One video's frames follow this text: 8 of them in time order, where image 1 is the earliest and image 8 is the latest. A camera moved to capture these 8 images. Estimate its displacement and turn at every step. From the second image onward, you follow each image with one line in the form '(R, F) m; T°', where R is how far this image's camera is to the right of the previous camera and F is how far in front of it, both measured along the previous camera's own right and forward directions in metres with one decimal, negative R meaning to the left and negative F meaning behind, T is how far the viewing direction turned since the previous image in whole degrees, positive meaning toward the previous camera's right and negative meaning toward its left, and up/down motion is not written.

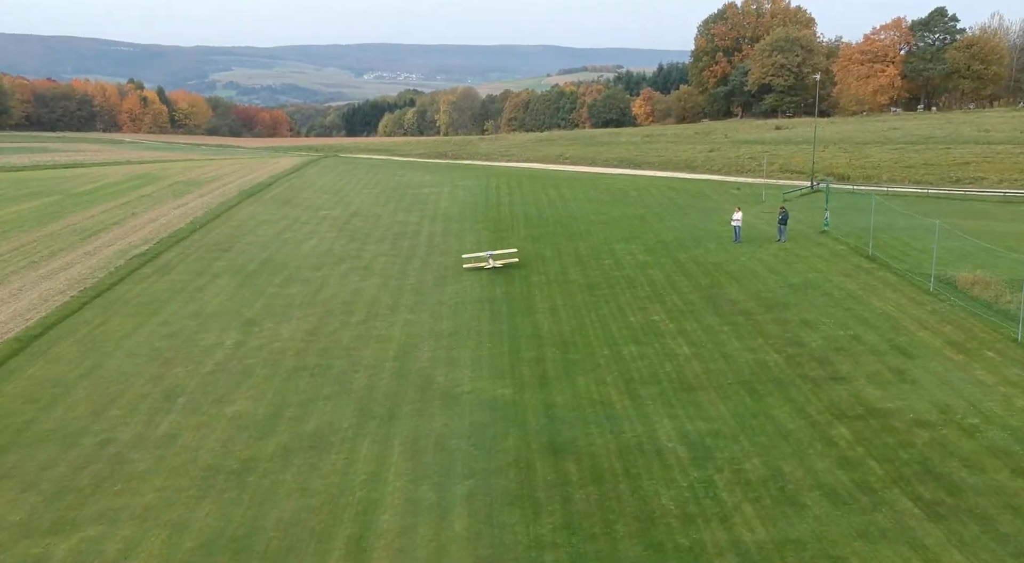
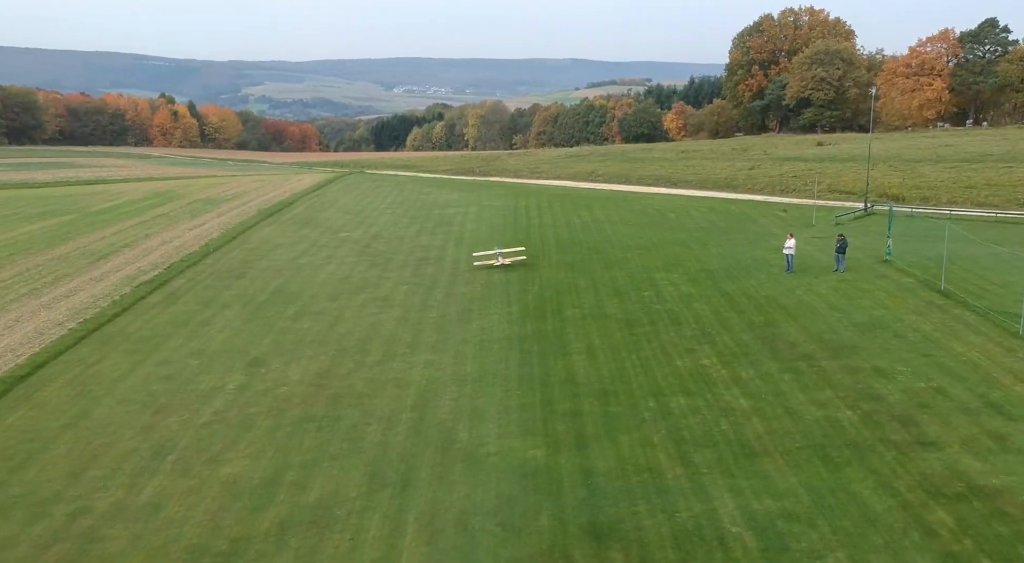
(-0.1, +1.6) m; -2°
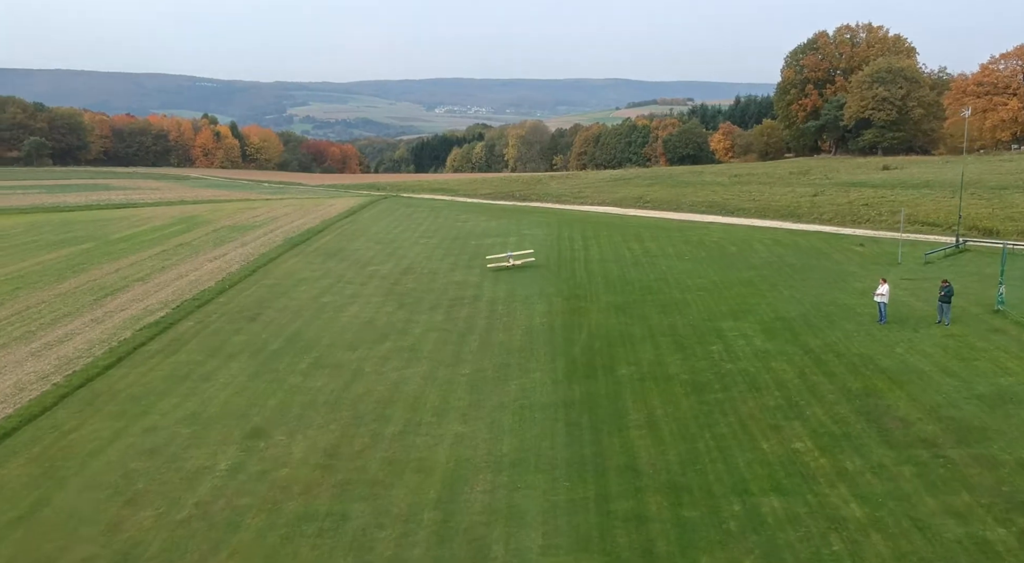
(-0.2, +2.4) m; -3°
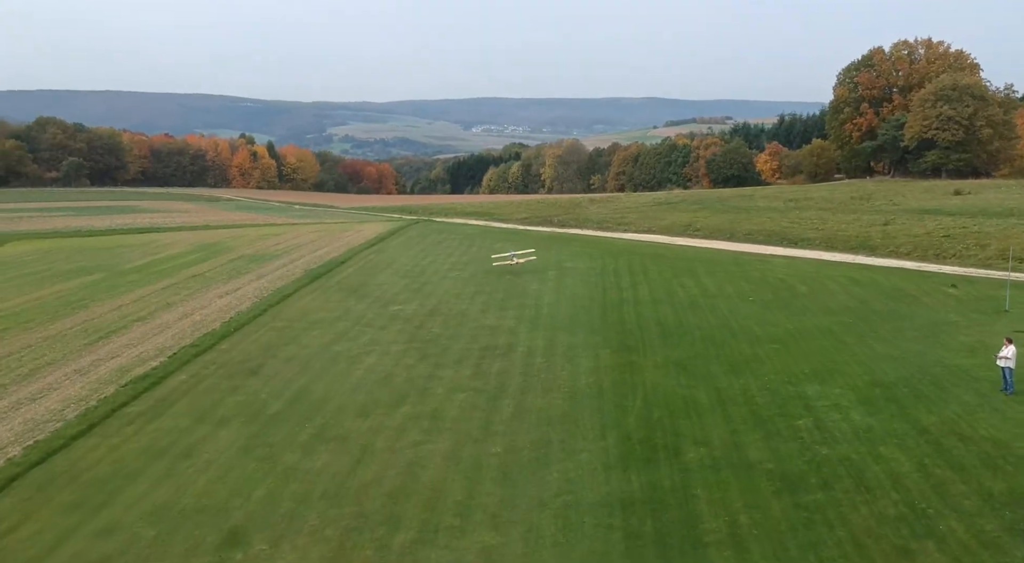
(-0.1, +2.6) m; -3°
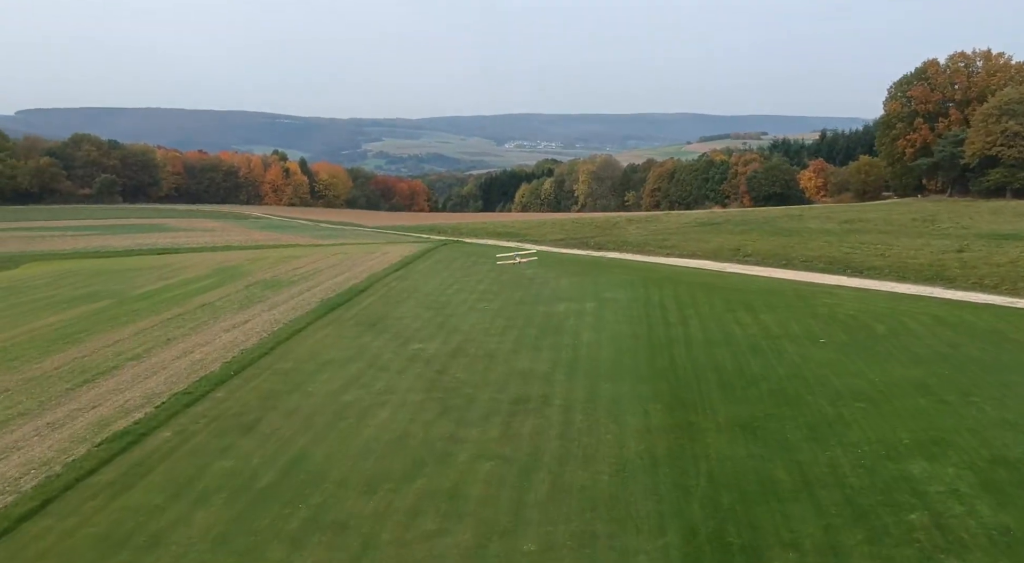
(-0.1, +2.3) m; -2°
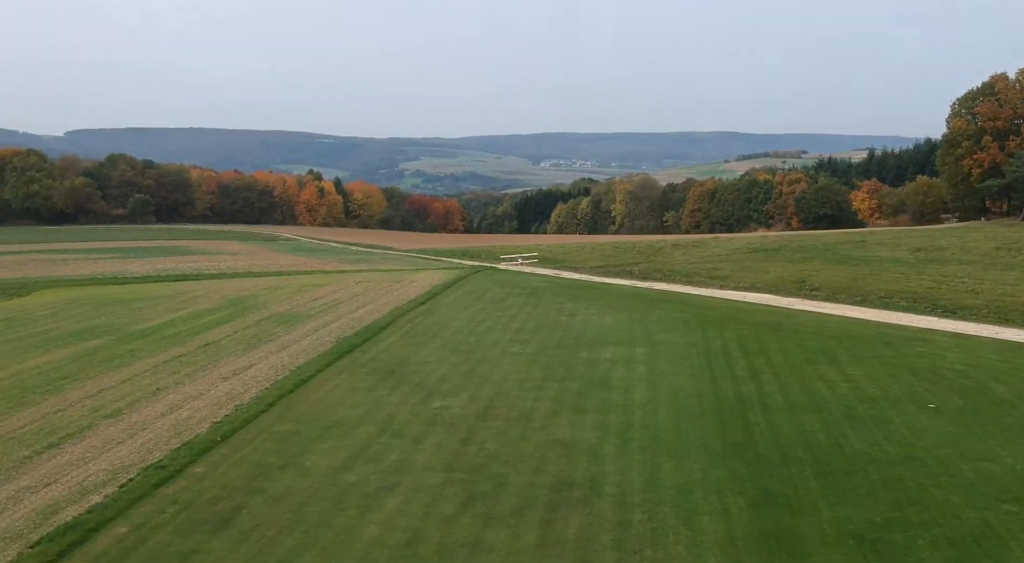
(-0.1, +2.9) m; -3°
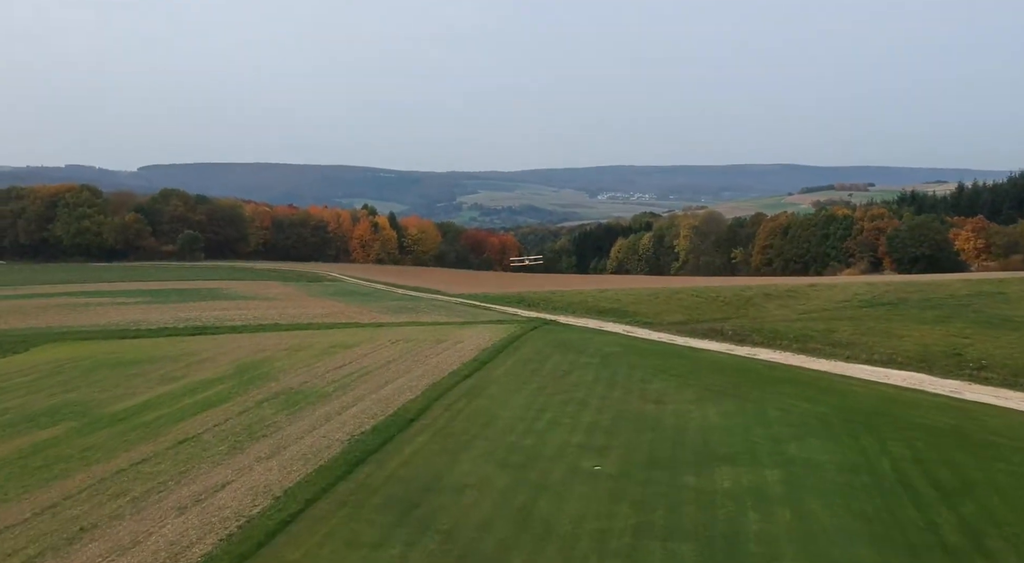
(-0.4, +5.7) m; -4°
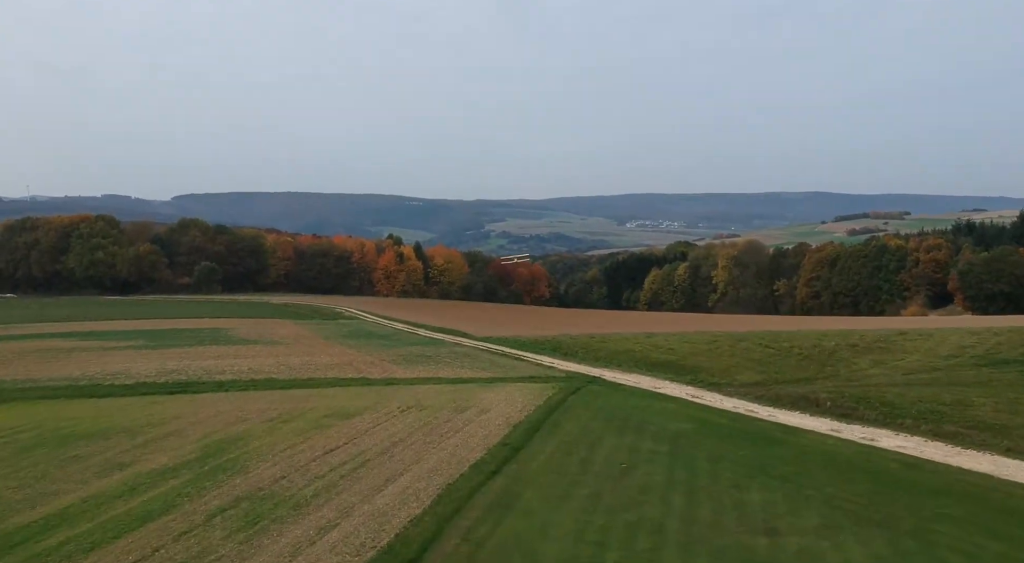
(-0.3, +5.6) m; -2°
